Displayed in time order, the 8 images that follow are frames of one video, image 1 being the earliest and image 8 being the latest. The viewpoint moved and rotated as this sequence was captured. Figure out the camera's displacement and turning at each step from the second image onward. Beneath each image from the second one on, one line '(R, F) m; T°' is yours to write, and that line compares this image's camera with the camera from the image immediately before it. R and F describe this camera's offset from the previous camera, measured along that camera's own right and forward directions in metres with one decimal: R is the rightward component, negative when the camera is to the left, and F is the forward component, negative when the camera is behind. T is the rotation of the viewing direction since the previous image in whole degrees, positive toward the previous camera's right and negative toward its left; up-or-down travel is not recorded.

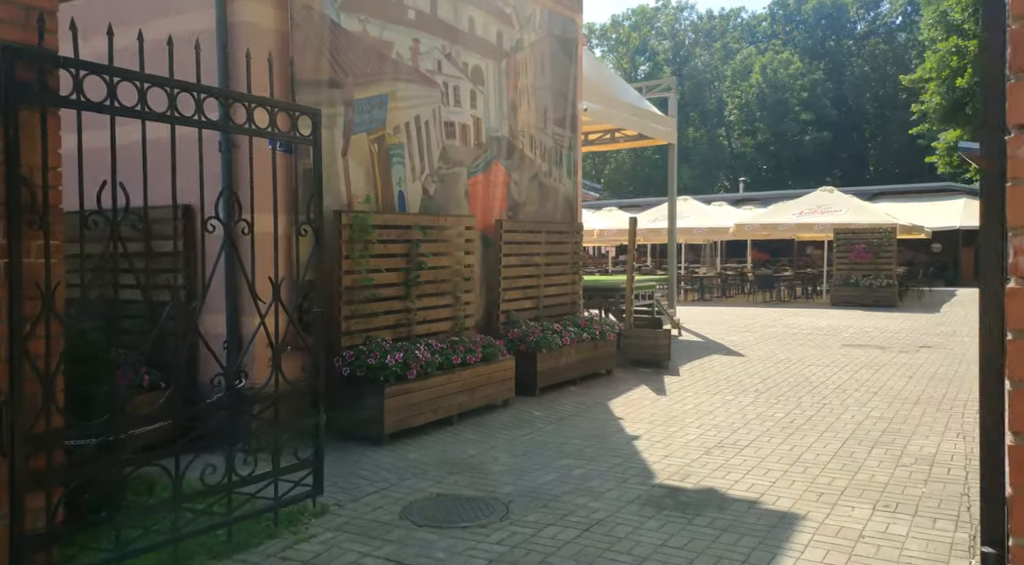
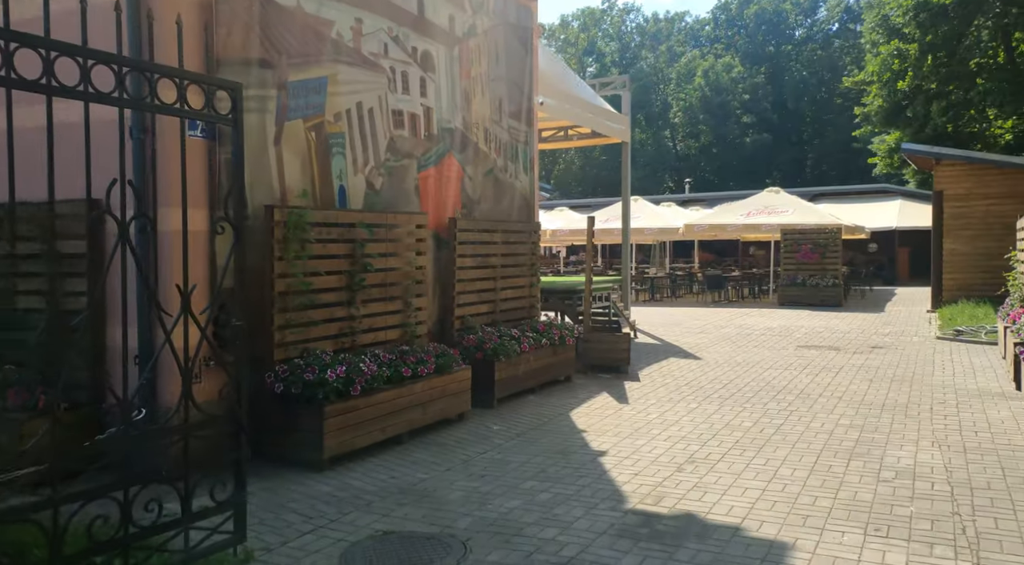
(0.0, +0.5) m; +4°
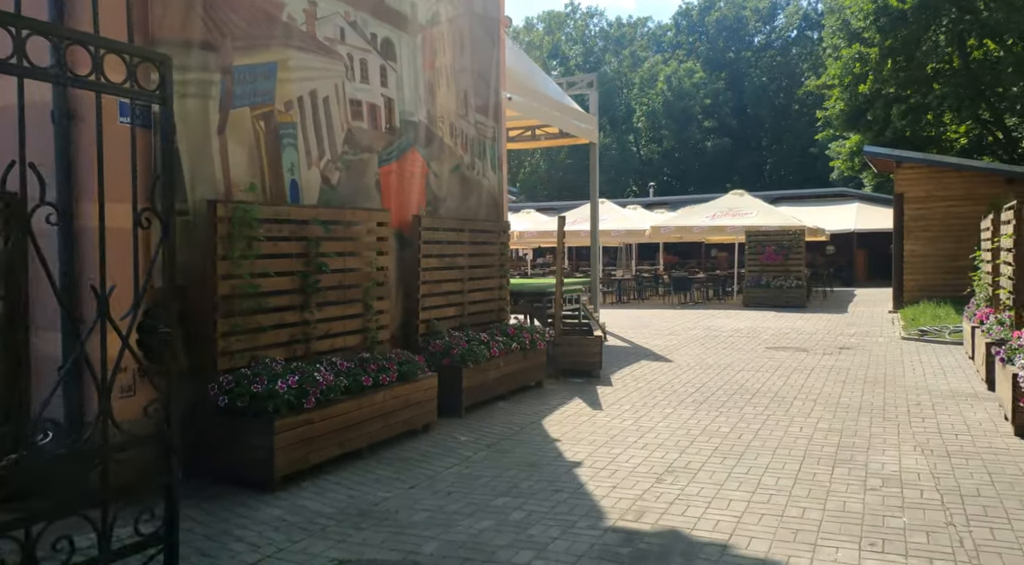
(0.0, +0.3) m; +2°
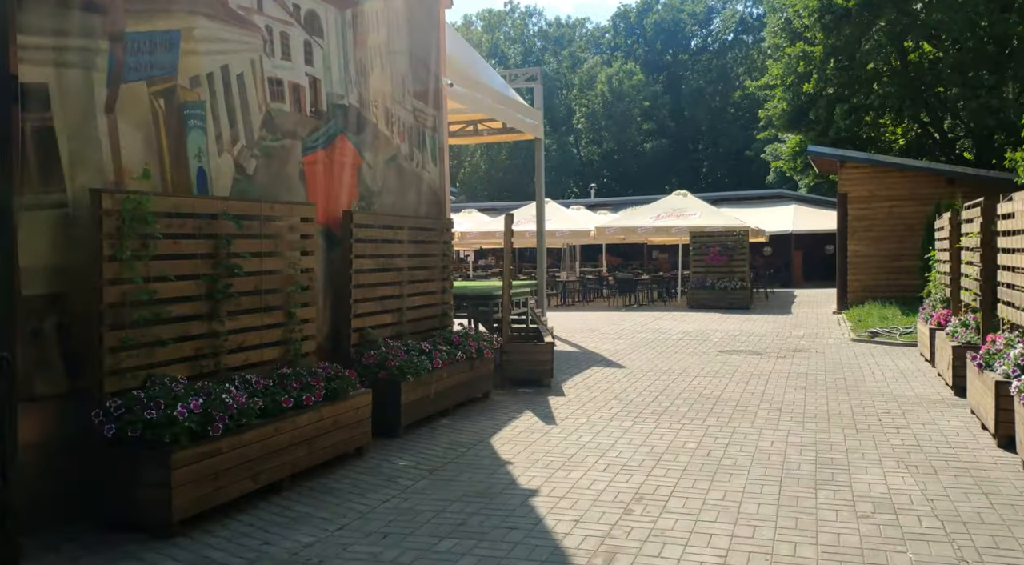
(0.0, +0.7) m; +4°
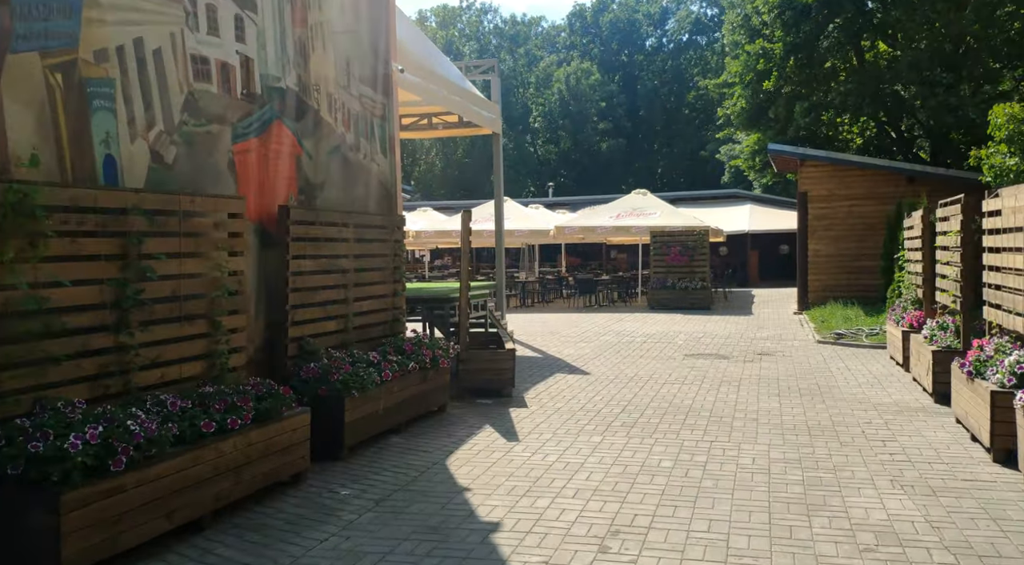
(0.0, +0.6) m; +3°
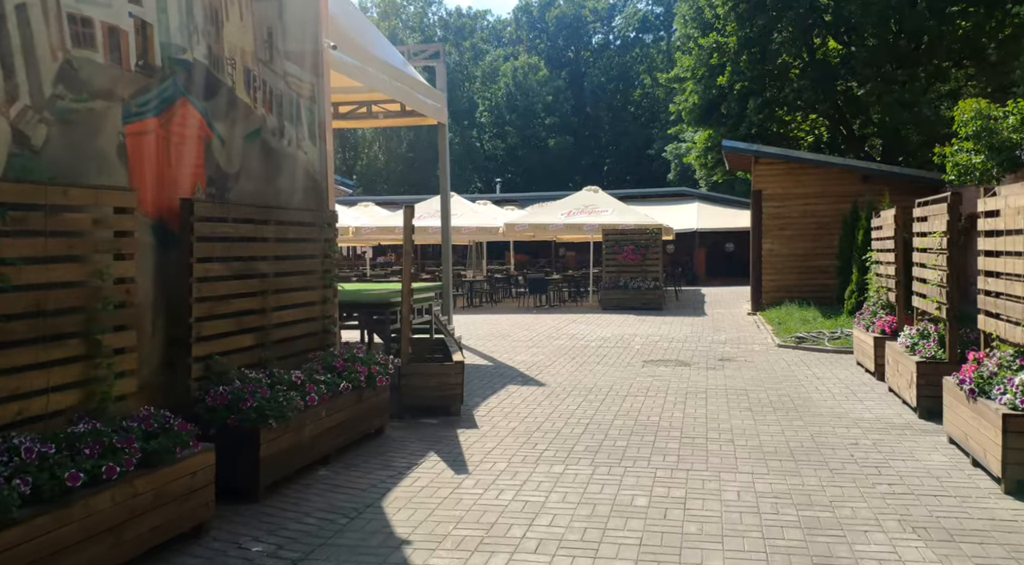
(0.0, +0.9) m; +4°
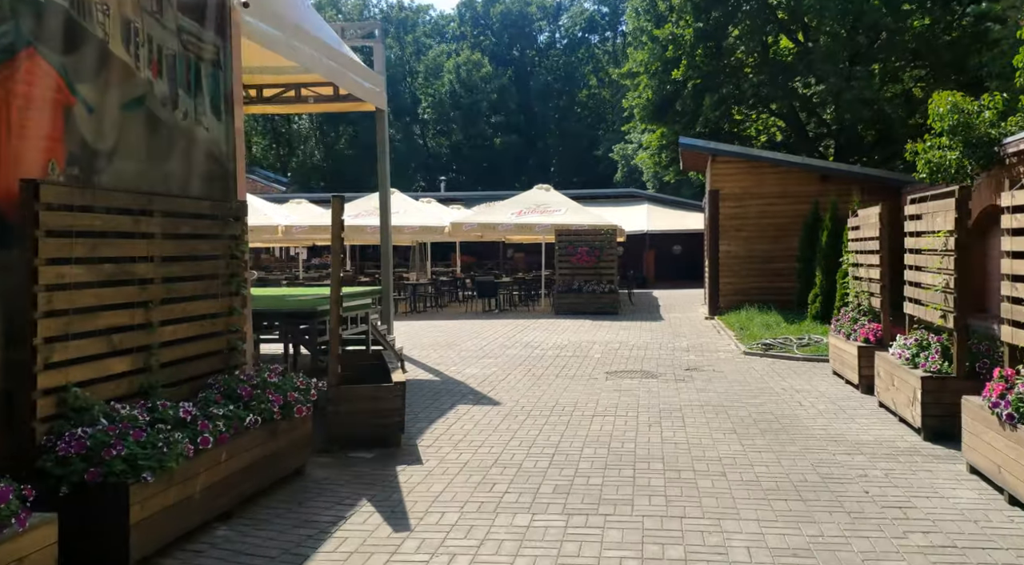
(0.0, +1.1) m; +4°
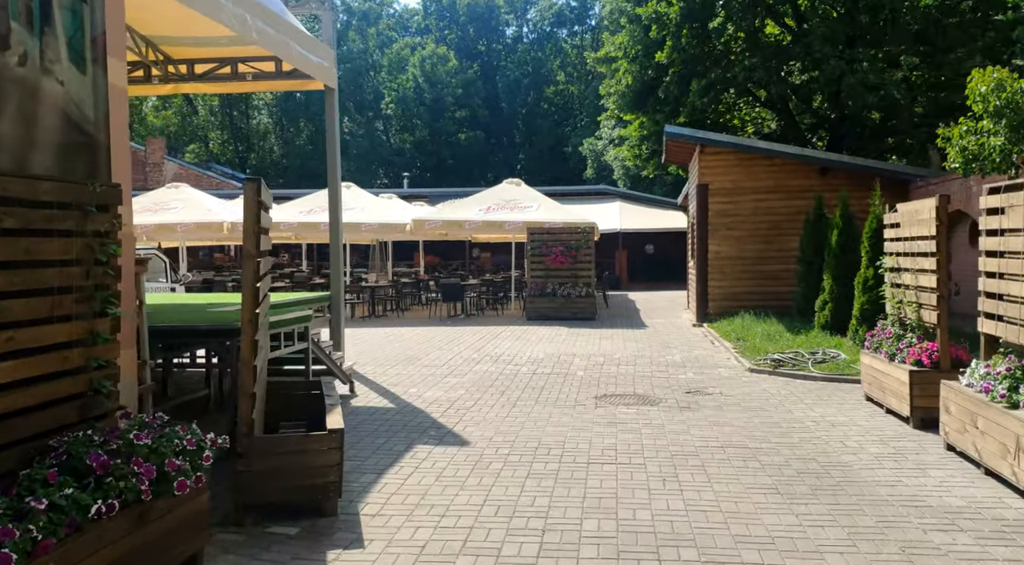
(-0.1, +1.7) m; +2°
